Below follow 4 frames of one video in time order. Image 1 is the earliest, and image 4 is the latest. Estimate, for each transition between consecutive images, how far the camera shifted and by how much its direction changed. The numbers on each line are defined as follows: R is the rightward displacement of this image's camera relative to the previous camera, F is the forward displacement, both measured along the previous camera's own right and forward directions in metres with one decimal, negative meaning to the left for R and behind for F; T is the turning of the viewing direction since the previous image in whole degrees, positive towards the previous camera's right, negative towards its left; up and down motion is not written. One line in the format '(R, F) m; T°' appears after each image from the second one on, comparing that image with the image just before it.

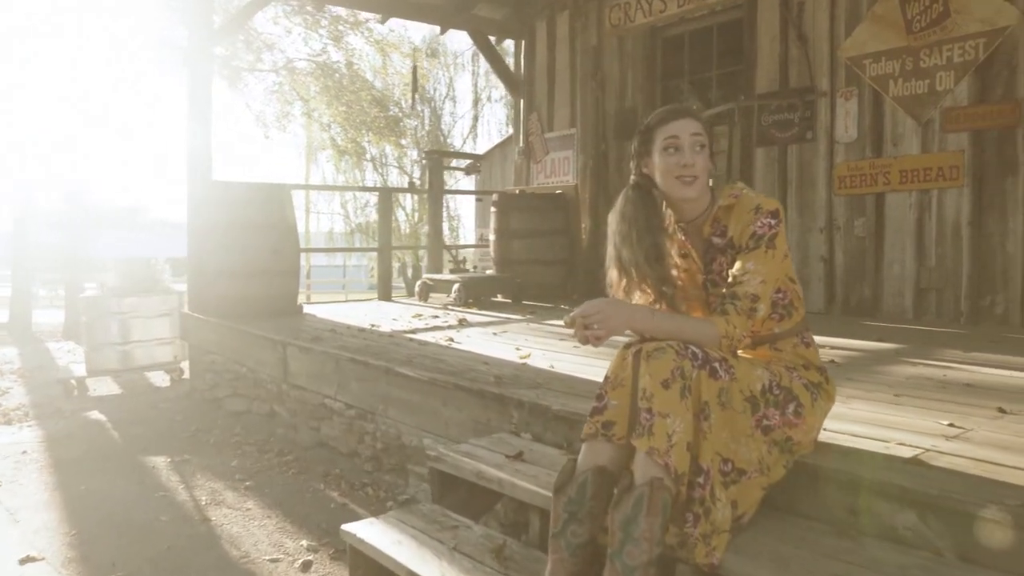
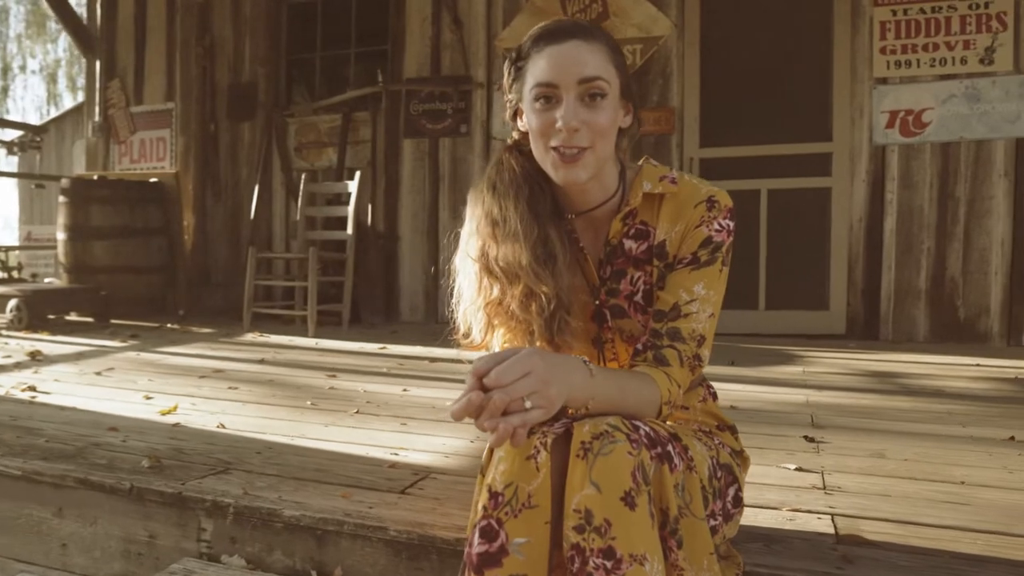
(-0.3, +1.0) m; +29°
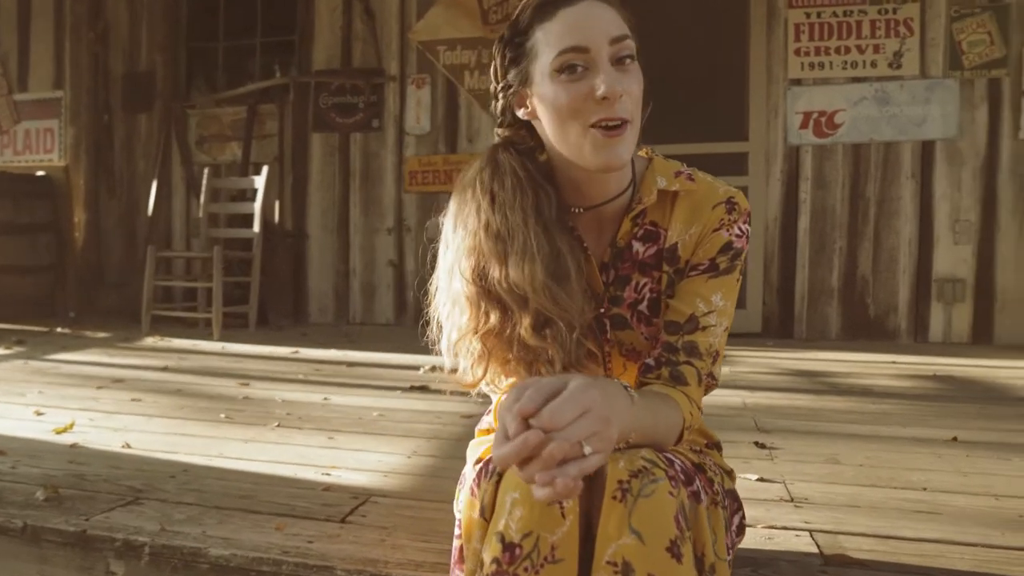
(-0.1, +0.2) m; +7°
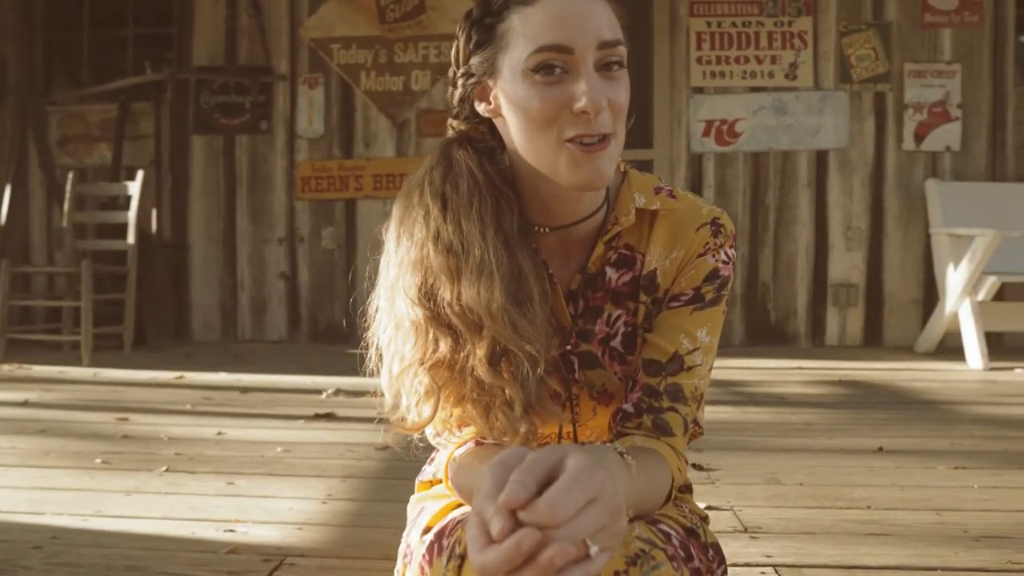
(-0.1, +0.2) m; +8°
